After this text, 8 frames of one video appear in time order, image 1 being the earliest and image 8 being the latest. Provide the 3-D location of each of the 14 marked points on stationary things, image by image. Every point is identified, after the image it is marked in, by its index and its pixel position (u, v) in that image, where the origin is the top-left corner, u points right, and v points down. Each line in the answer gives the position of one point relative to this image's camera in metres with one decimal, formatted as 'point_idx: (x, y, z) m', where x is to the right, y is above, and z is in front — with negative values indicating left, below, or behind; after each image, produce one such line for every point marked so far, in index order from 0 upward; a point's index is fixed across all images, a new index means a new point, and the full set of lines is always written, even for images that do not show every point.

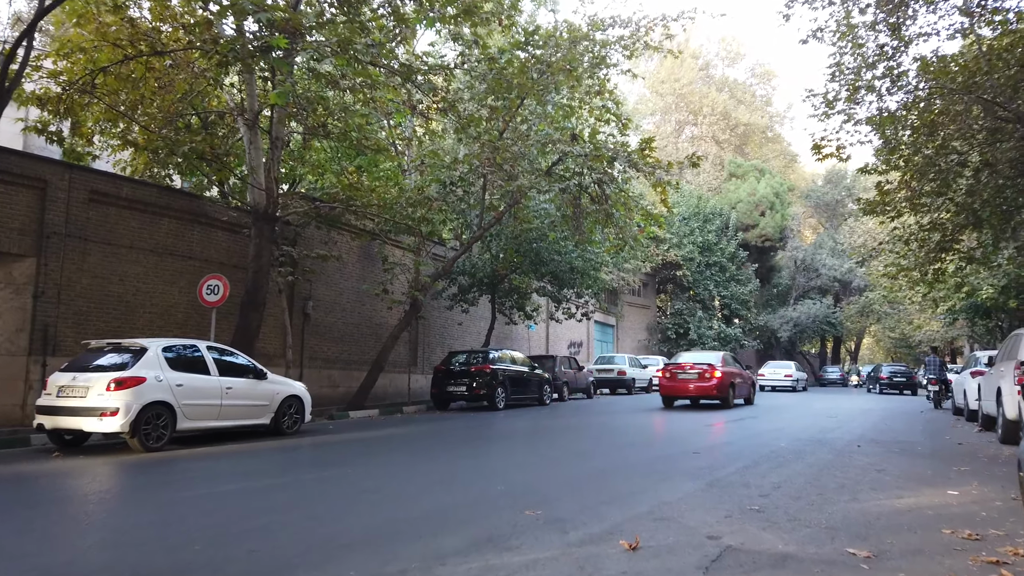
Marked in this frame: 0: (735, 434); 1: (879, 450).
0: (+3.5, -2.3, +11.6) m
1: (+4.6, -2.0, +9.2) m
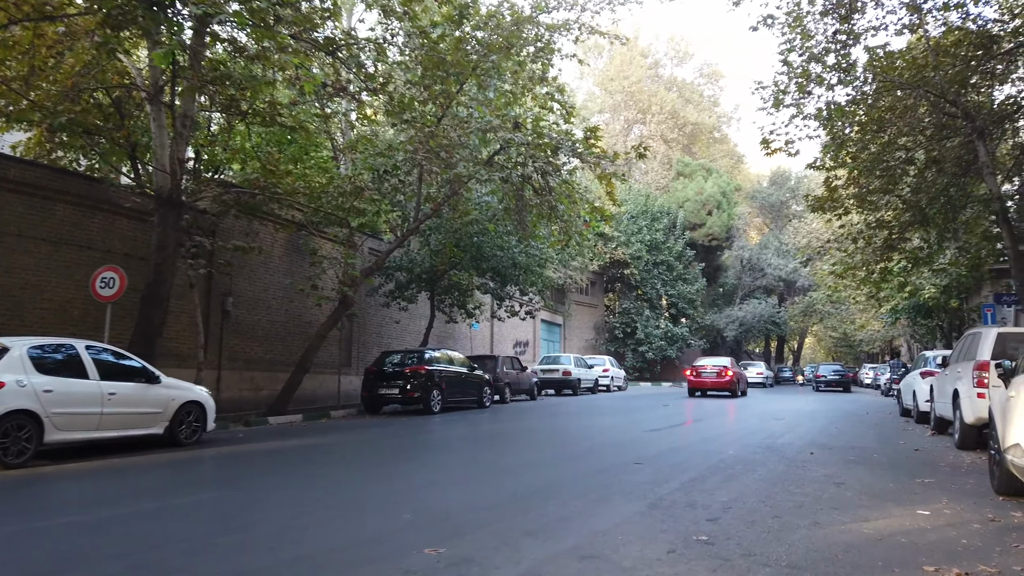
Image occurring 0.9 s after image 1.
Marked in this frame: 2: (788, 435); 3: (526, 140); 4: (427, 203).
0: (+2.4, -2.3, +10.8) m
1: (+3.7, -2.0, +8.5) m
2: (+4.2, -2.2, +11.3) m
3: (+0.2, +3.3, +15.9) m
4: (-2.0, +1.9, +16.8) m
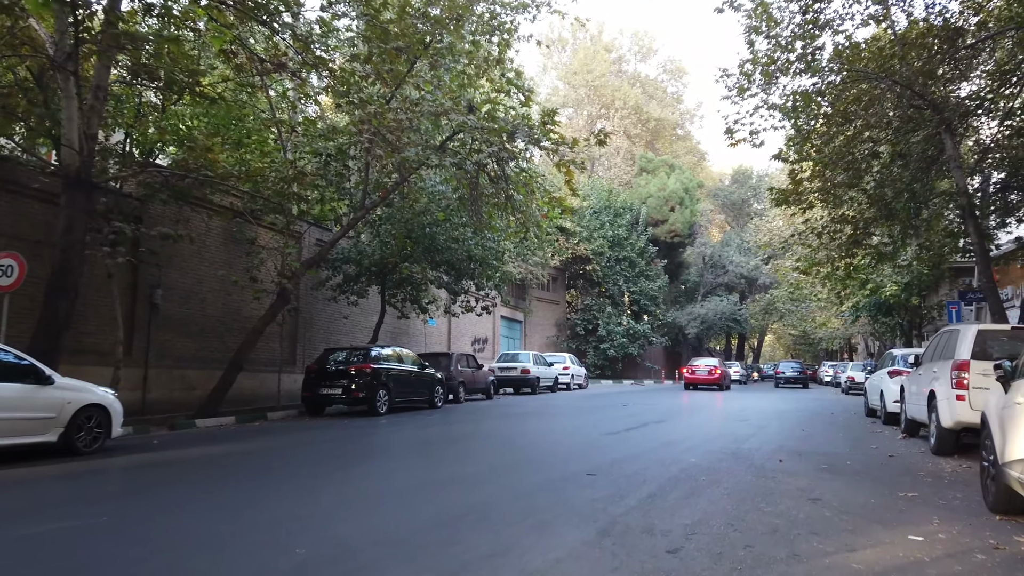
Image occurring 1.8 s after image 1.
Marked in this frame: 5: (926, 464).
0: (+1.7, -2.2, +10.1) m
1: (+3.1, -1.9, +7.8) m
2: (+3.5, -2.2, +10.6) m
3: (-0.7, +3.4, +15.0) m
4: (-3.0, +2.1, +15.7) m
5: (+4.5, -1.9, +8.1) m
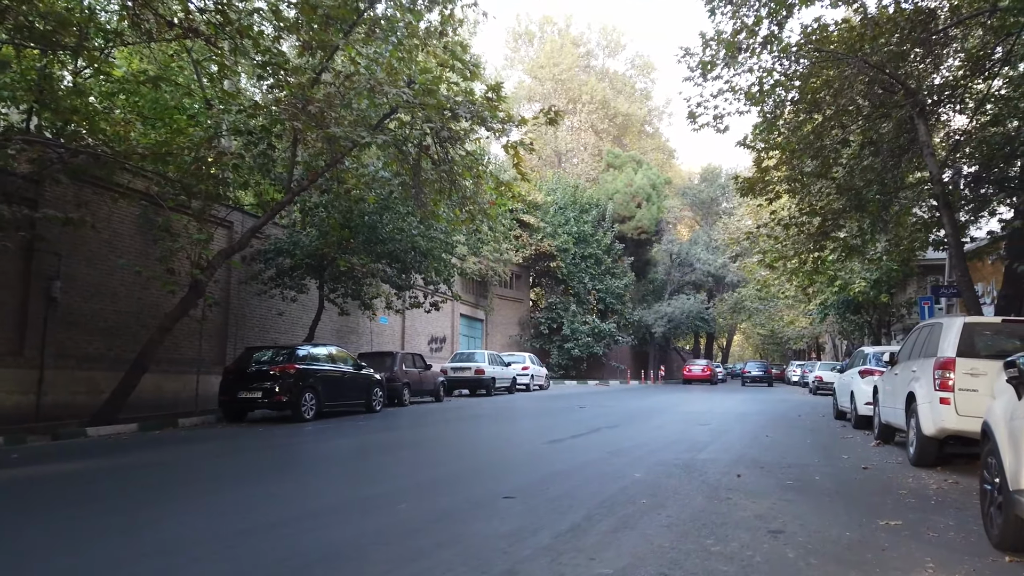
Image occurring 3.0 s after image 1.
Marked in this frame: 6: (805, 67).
0: (+0.8, -2.0, +8.8) m
1: (+2.3, -1.7, +6.6) m
2: (+2.5, -2.0, +9.4) m
3: (-1.8, +3.5, +13.6) m
4: (-4.1, +2.2, +14.3) m
5: (+3.7, -1.8, +7.0) m
6: (+6.6, +4.9, +16.5) m
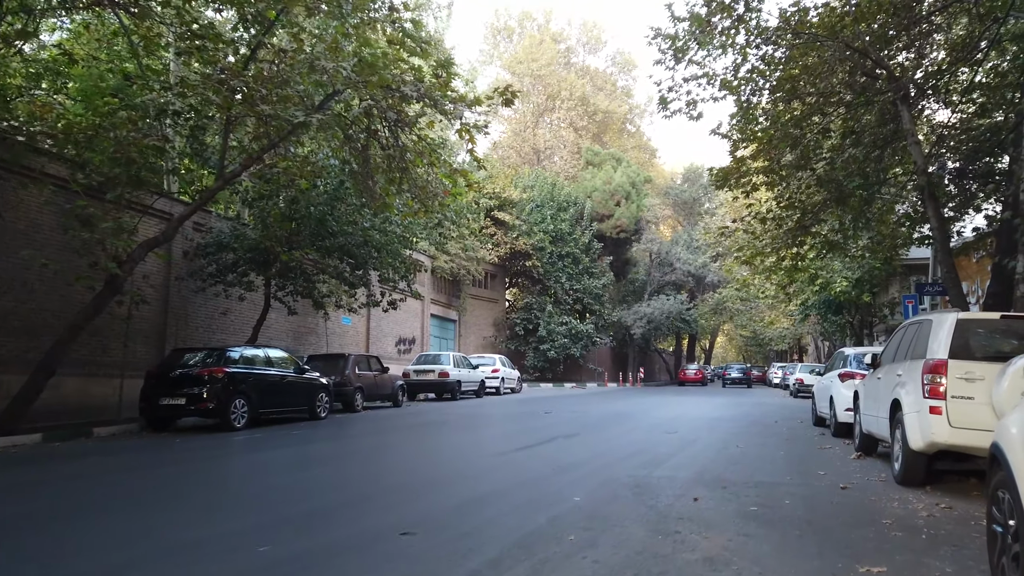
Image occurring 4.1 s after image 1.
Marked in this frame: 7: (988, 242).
0: (+0.1, -2.0, +7.7) m
1: (+1.6, -1.7, +5.5) m
2: (+1.8, -1.9, +8.3) m
3: (-2.6, +3.6, +12.5) m
4: (-4.9, +2.3, +13.1) m
5: (+3.0, -1.7, +5.9) m
6: (+5.7, +5.0, +15.5) m
7: (+11.2, +1.1, +17.4) m
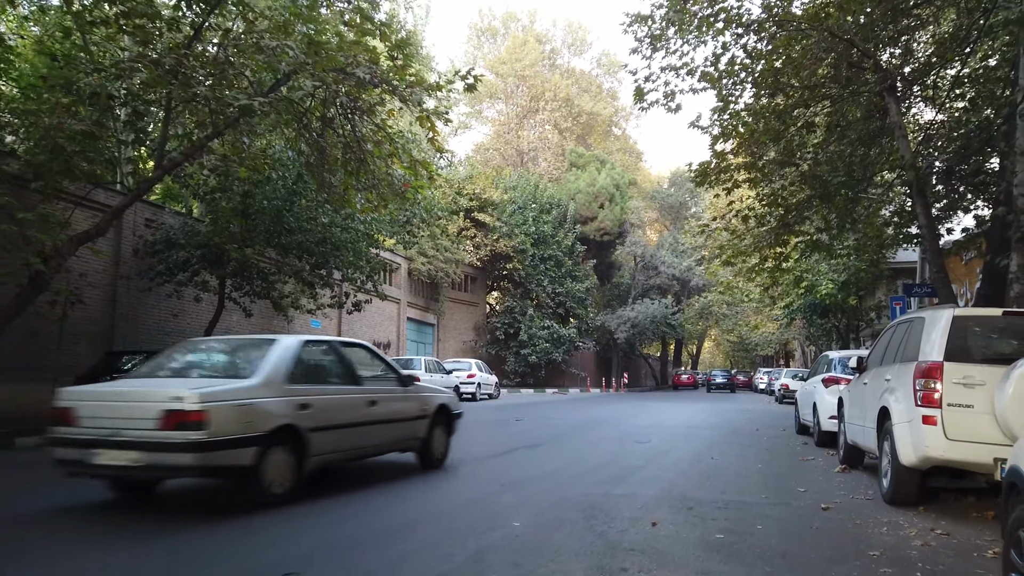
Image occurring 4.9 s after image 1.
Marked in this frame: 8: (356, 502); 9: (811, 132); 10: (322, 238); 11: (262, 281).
0: (-0.4, -1.9, +6.9) m
1: (+1.1, -1.6, +4.7) m
2: (+1.3, -1.9, +7.5) m
3: (-3.2, +3.6, +11.7) m
4: (-5.5, +2.3, +12.2) m
5: (+2.5, -1.7, +5.1) m
6: (+5.1, +5.0, +14.8) m
7: (+10.5, +1.0, +16.7) m
8: (-1.2, -1.9, +6.7) m
9: (+6.4, +3.4, +15.9) m
10: (-3.9, +1.0, +15.2) m
11: (-5.3, +0.2, +15.6) m
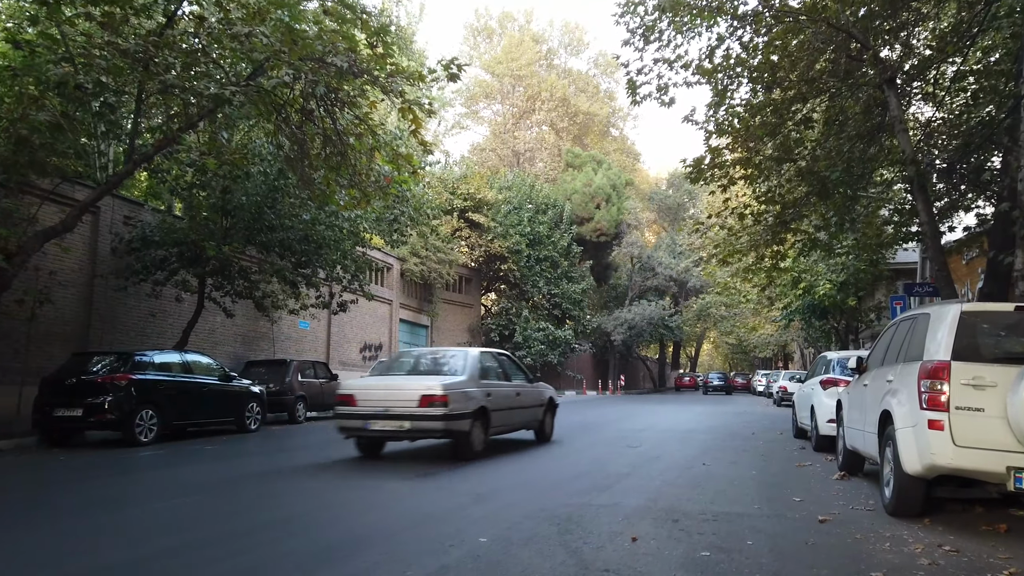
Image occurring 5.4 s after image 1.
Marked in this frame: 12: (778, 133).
0: (-0.6, -1.9, +6.4) m
1: (+0.9, -1.5, +4.2) m
2: (+1.1, -1.9, +7.0) m
3: (-3.4, +3.6, +11.2) m
4: (-5.7, +2.4, +11.8) m
5: (+2.3, -1.6, +4.7) m
6: (+4.9, +5.0, +14.3) m
7: (+10.3, +1.0, +16.2) m
8: (-1.4, -1.9, +6.2) m
9: (+6.2, +3.4, +15.4) m
10: (-4.1, +1.1, +14.8) m
11: (-5.5, +0.2, +15.1) m
12: (+5.5, +3.2, +15.2) m
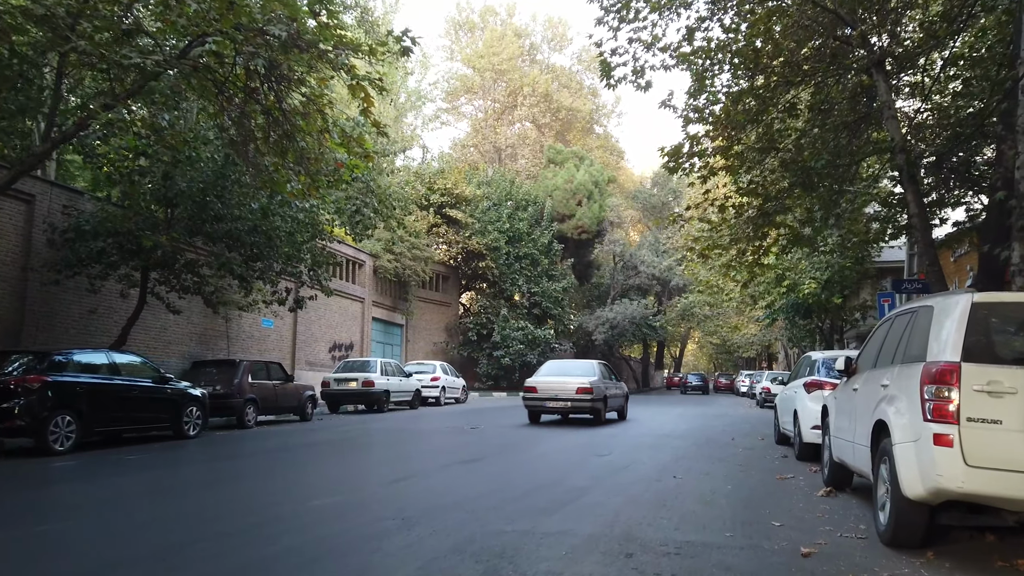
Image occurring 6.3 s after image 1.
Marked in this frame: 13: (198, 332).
0: (-1.1, -1.8, +5.5) m
1: (+0.4, -1.5, +3.3) m
2: (+0.6, -1.8, +6.1) m
3: (-4.0, +3.7, +10.2) m
4: (-6.3, +2.5, +10.8) m
5: (+1.9, -1.5, +3.8) m
6: (+4.2, +5.1, +13.5) m
7: (+9.6, +1.1, +15.5) m
8: (-1.9, -1.8, +5.3) m
9: (+5.6, +3.5, +14.6) m
10: (-4.8, +1.2, +13.8) m
11: (-6.2, +0.3, +14.1) m
12: (+4.8, +3.3, +14.4) m
13: (-7.8, -1.1, +18.3) m
